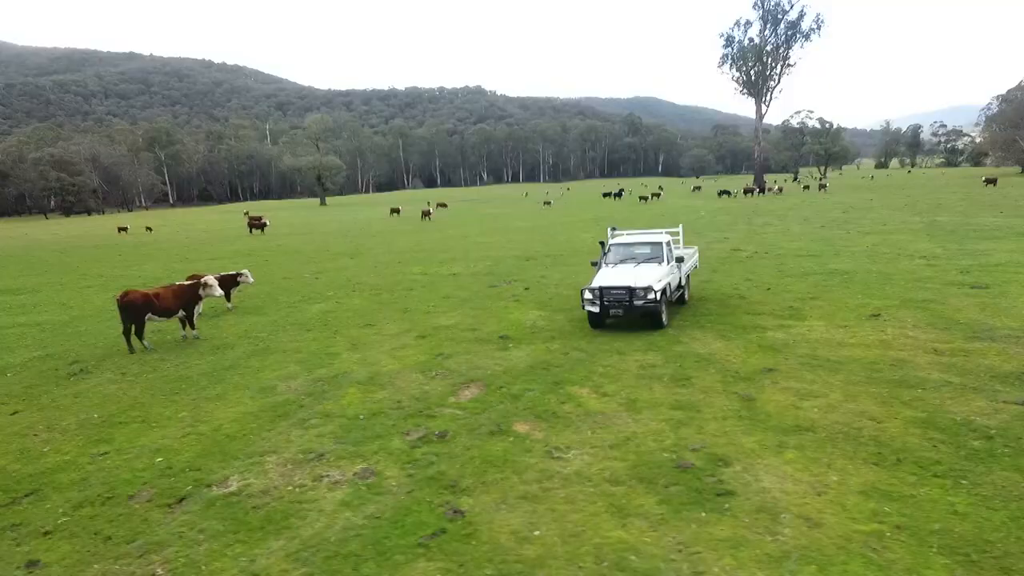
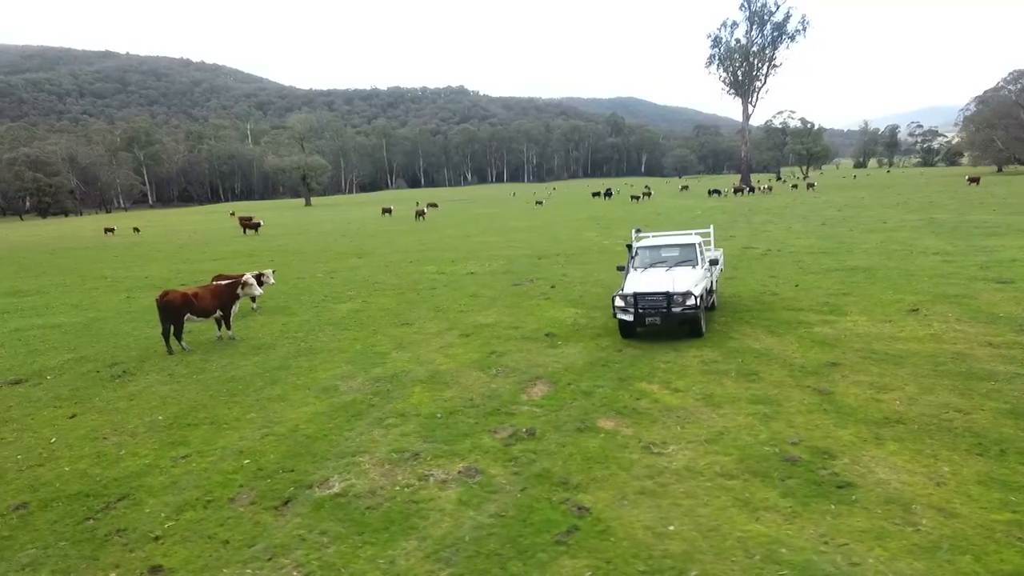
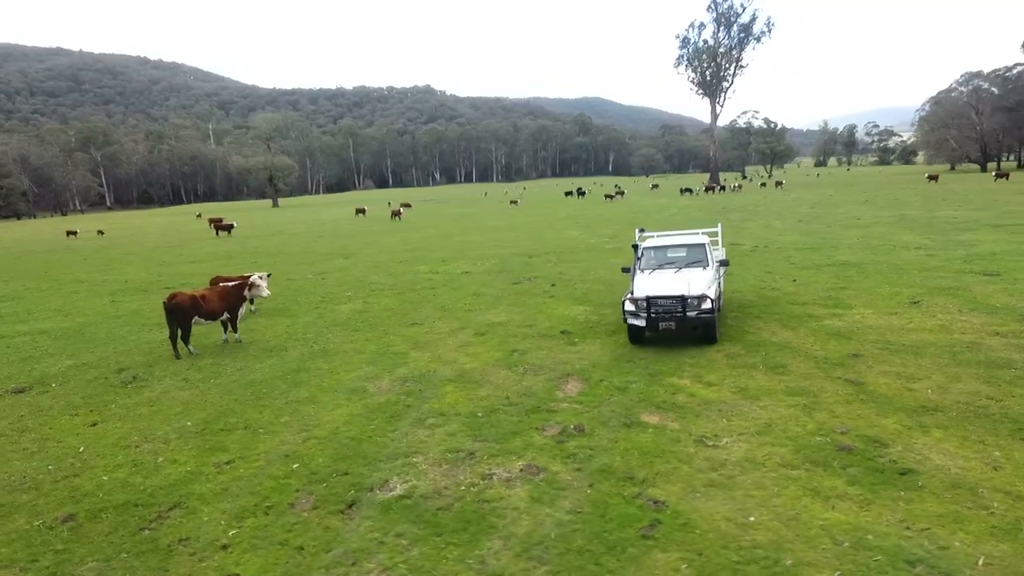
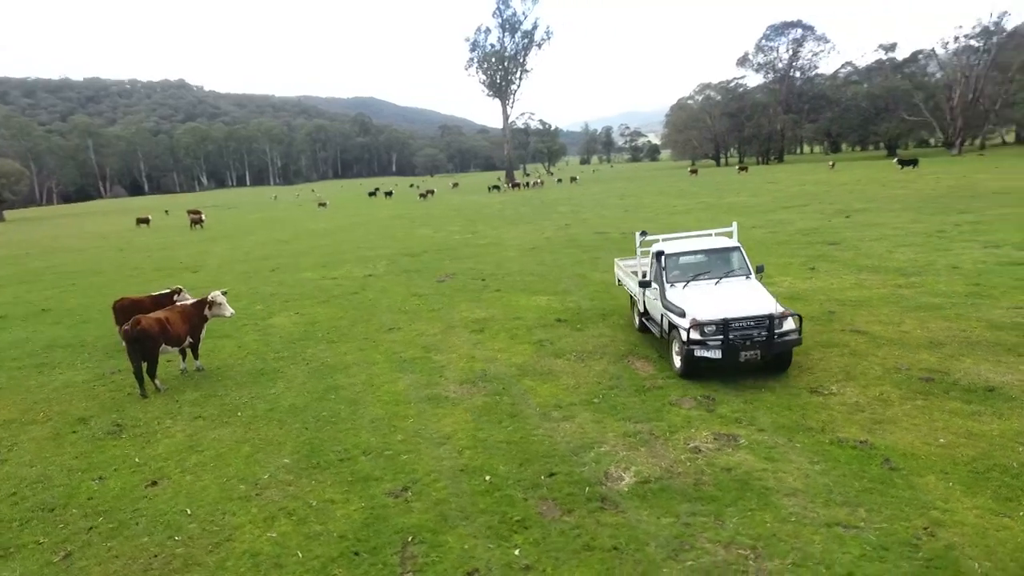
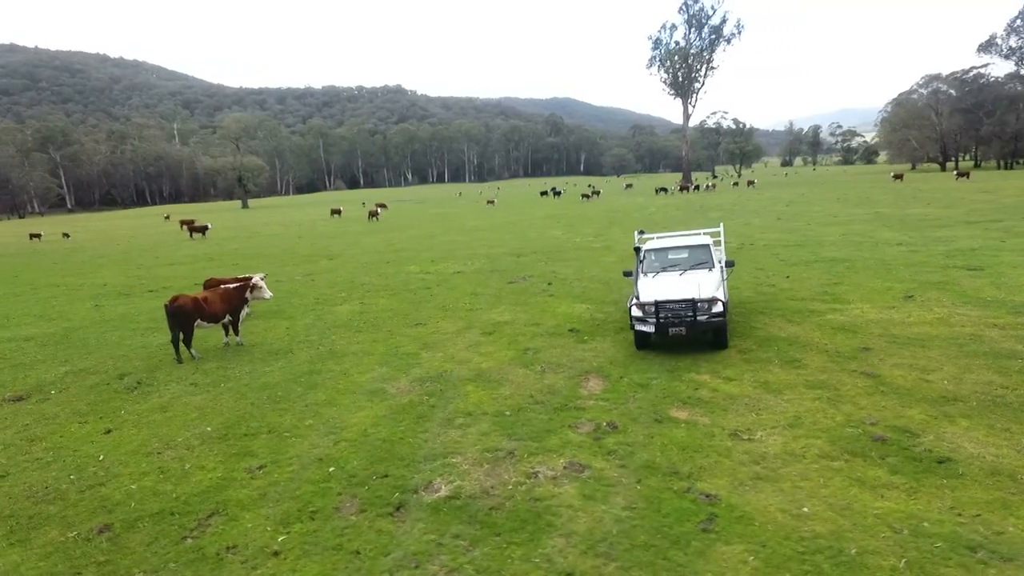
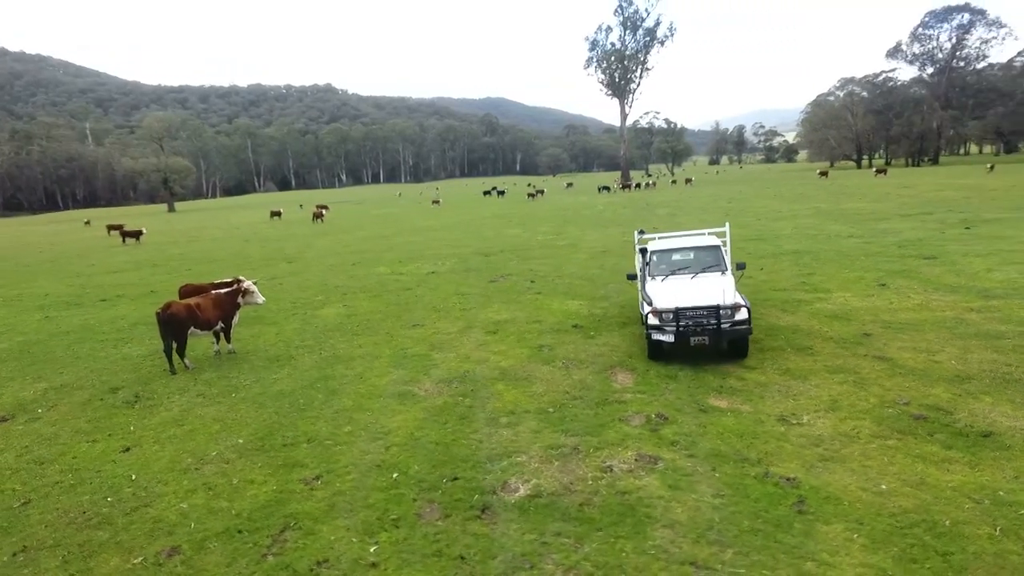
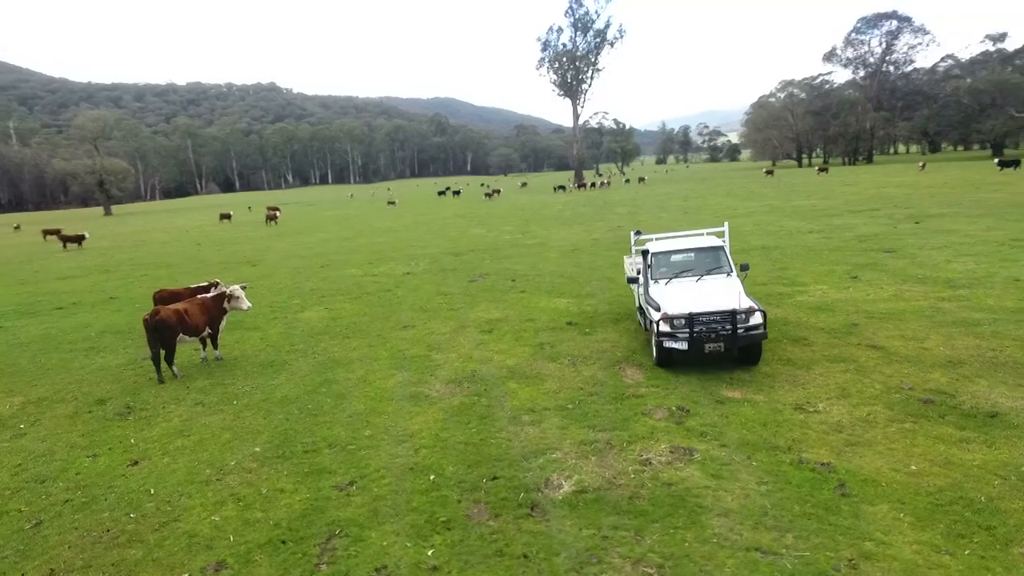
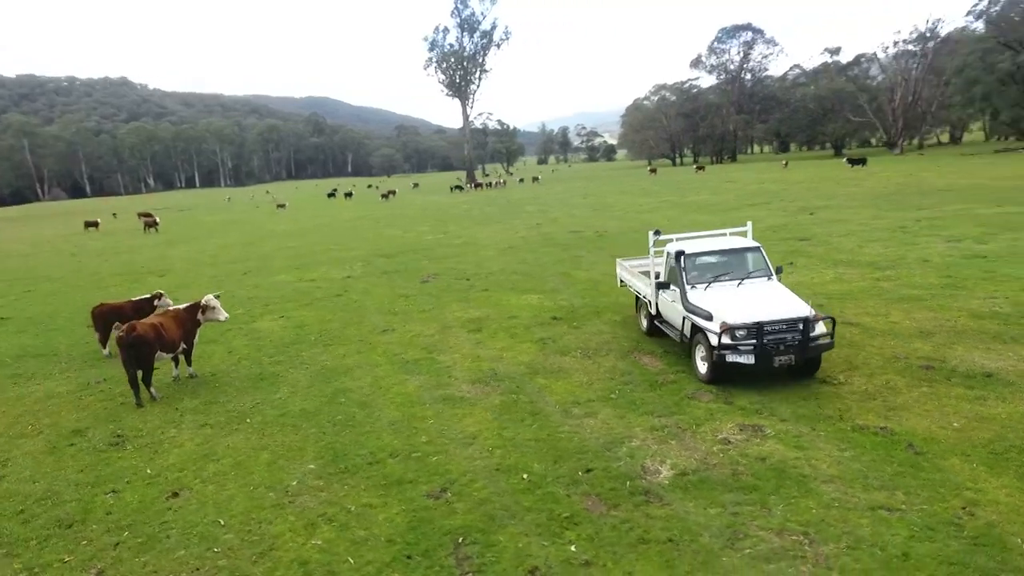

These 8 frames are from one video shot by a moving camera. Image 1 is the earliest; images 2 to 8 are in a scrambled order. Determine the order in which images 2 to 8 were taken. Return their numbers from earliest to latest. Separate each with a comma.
2, 3, 5, 6, 7, 4, 8
